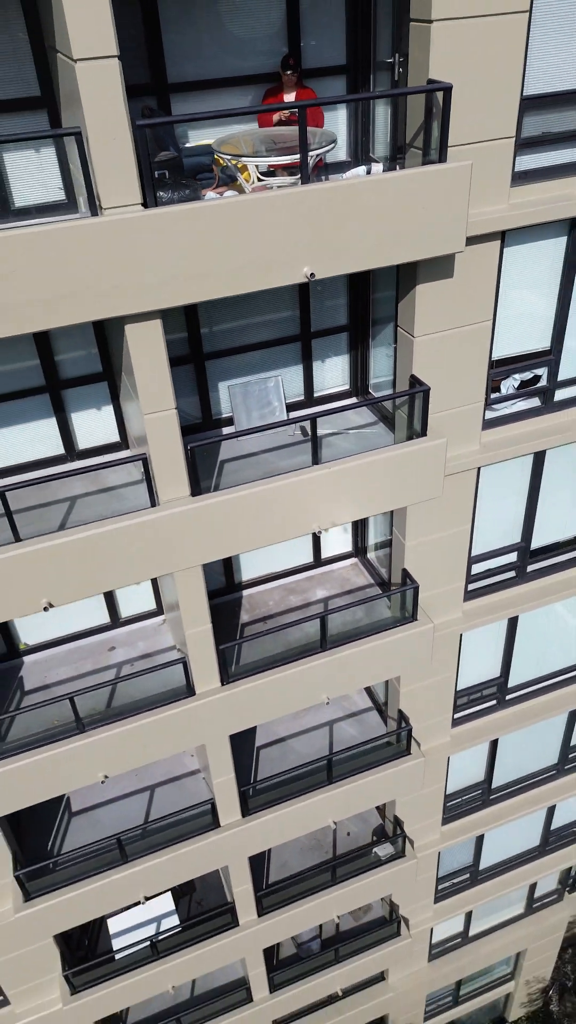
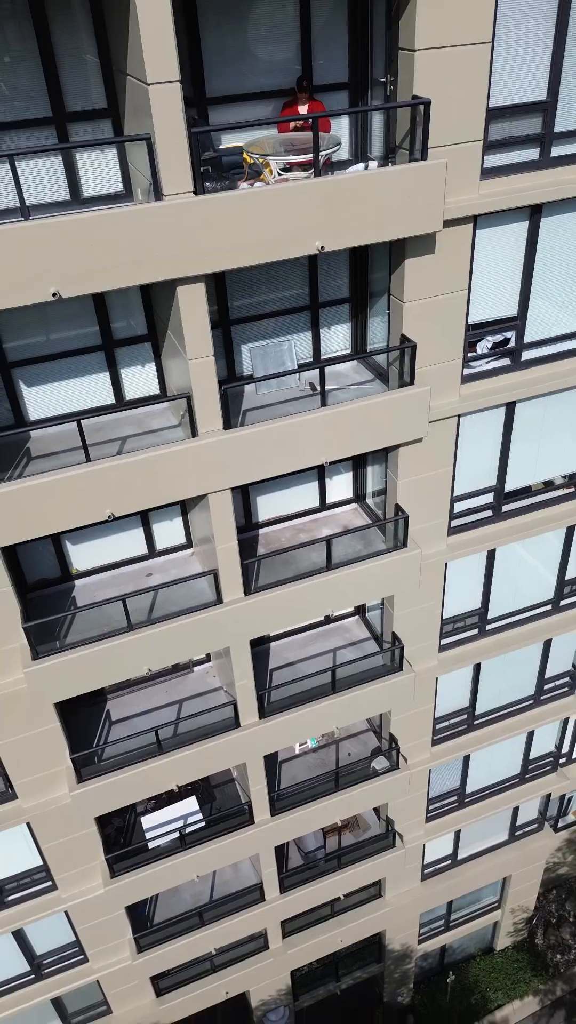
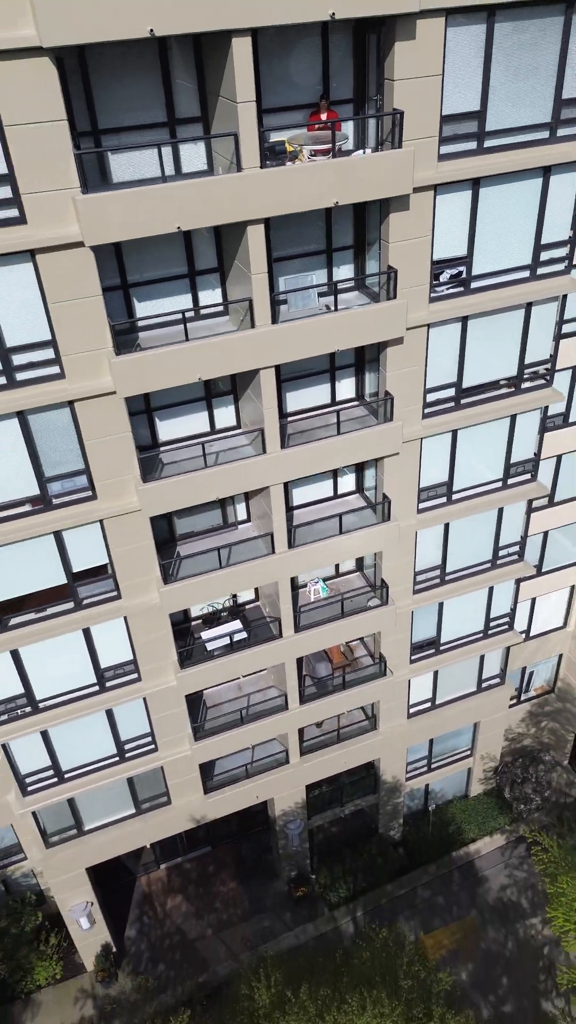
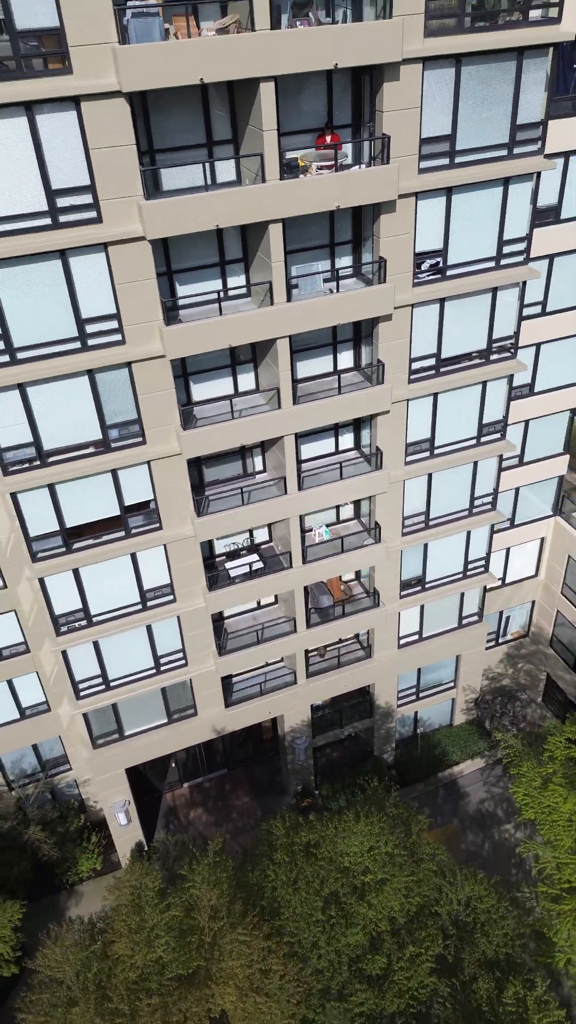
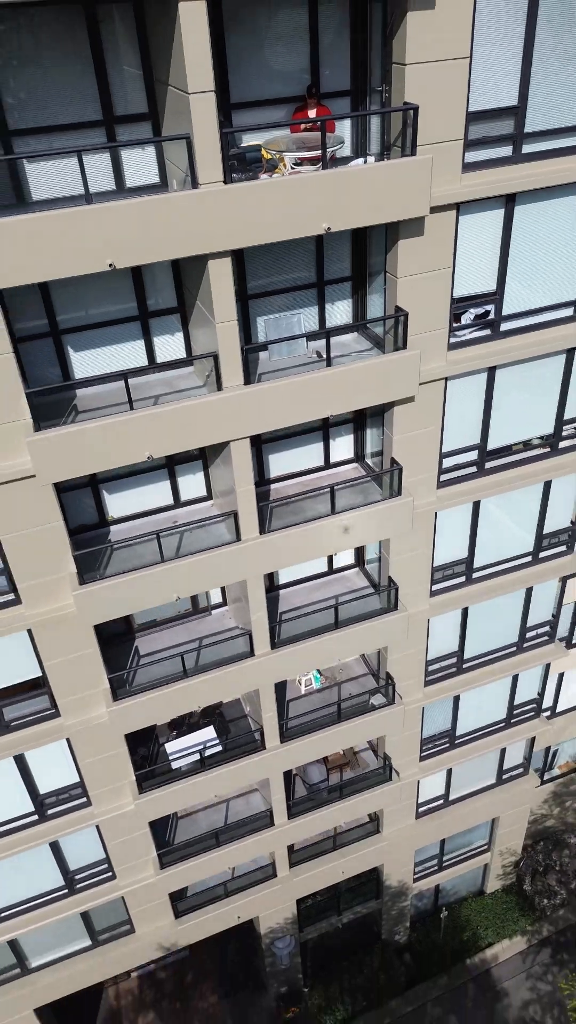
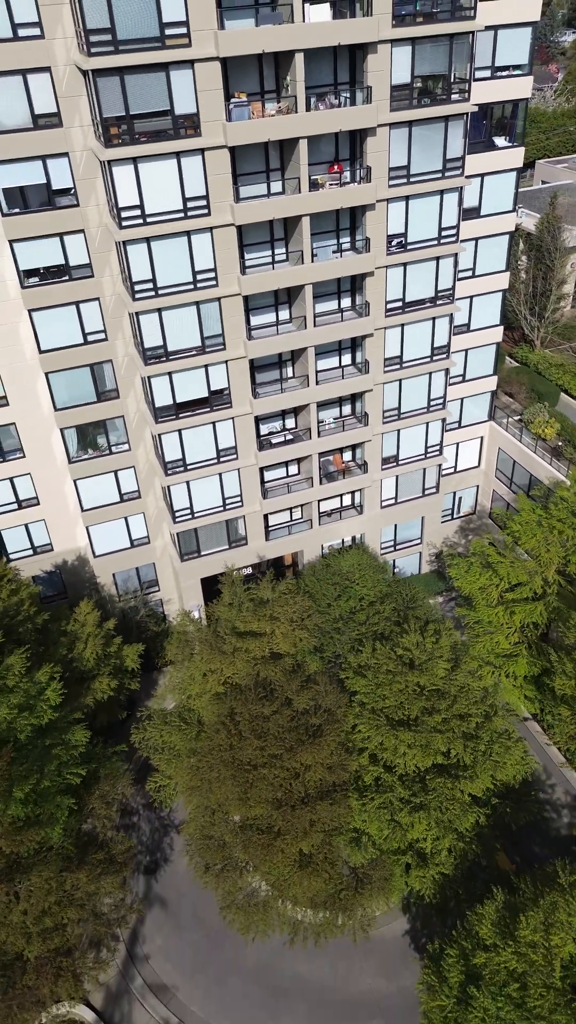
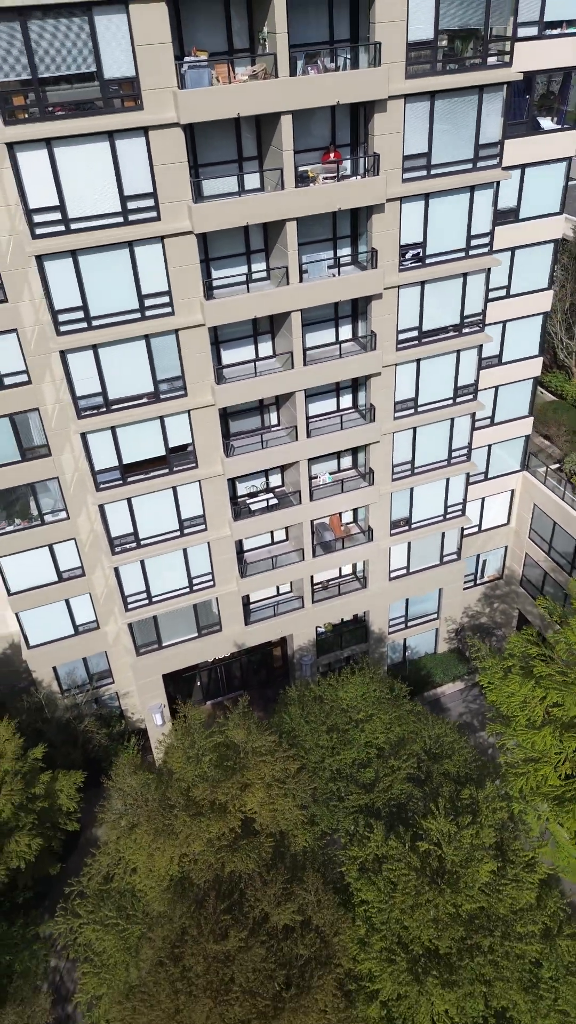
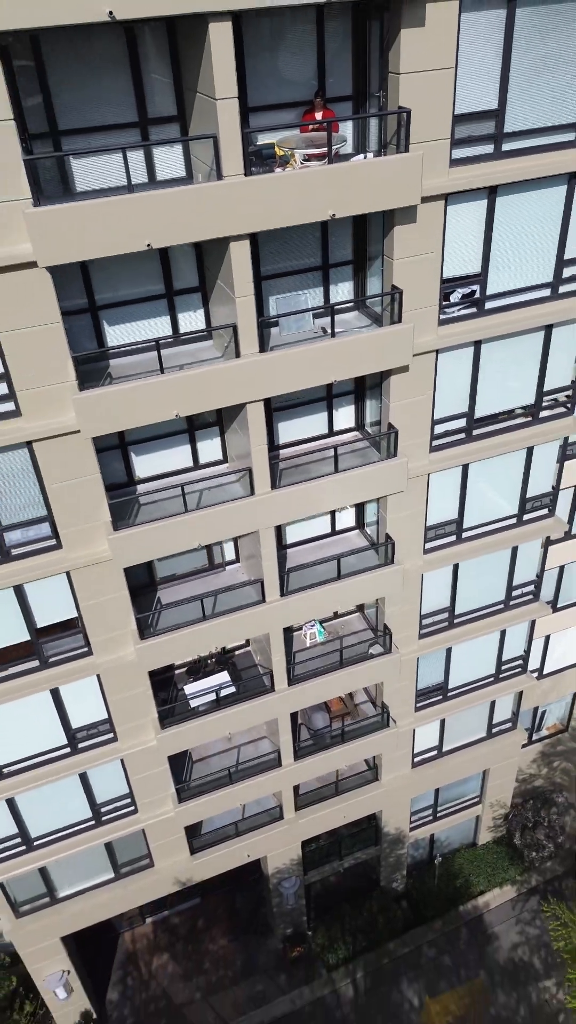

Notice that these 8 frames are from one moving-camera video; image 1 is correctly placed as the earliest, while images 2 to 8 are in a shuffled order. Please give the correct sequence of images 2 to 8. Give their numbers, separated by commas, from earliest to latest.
2, 5, 8, 3, 4, 7, 6
